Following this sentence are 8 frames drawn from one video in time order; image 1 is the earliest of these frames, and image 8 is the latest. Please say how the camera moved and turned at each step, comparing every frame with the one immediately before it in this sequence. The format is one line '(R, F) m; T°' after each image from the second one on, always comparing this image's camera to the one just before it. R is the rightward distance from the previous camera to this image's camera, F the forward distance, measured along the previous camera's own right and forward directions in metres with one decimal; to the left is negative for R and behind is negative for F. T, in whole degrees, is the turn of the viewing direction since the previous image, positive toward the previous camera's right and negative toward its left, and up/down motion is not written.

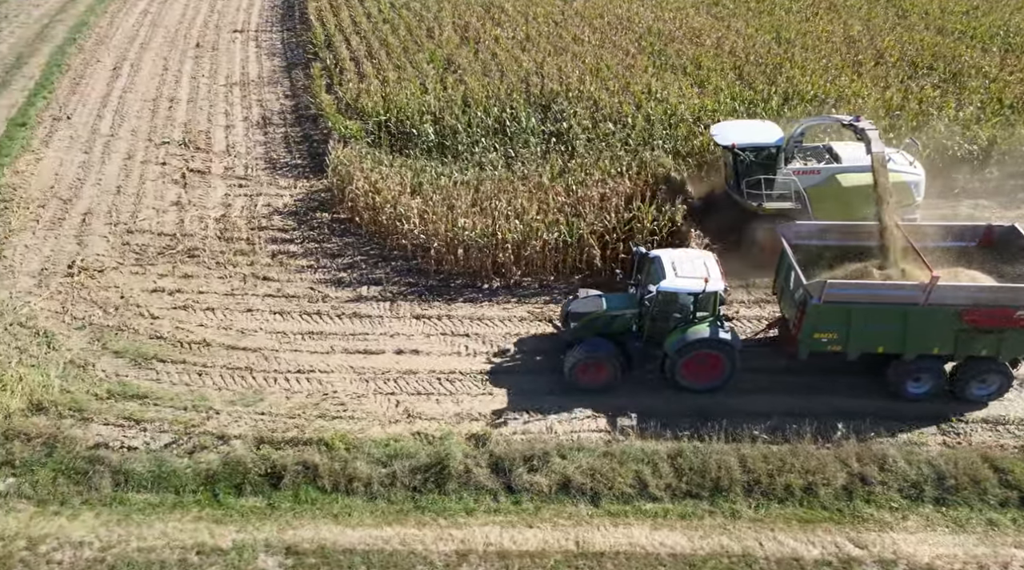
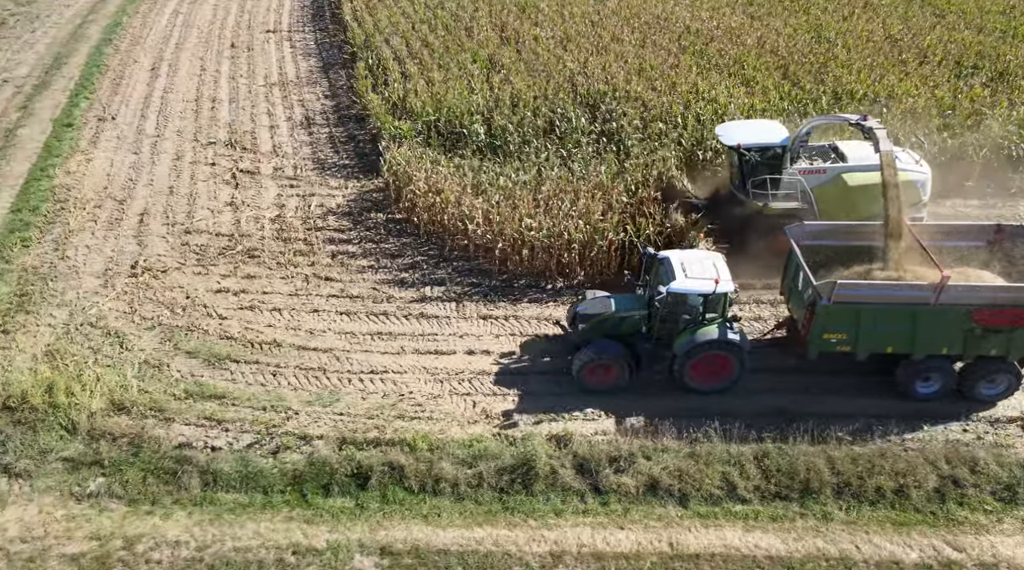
(-0.9, 0.0) m; 0°
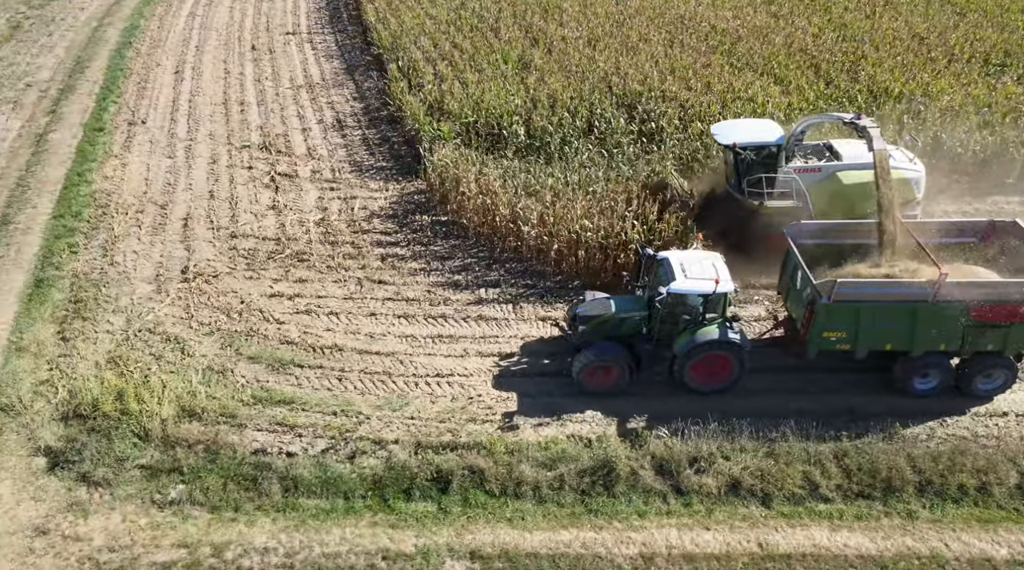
(-1.0, 0.0) m; +1°
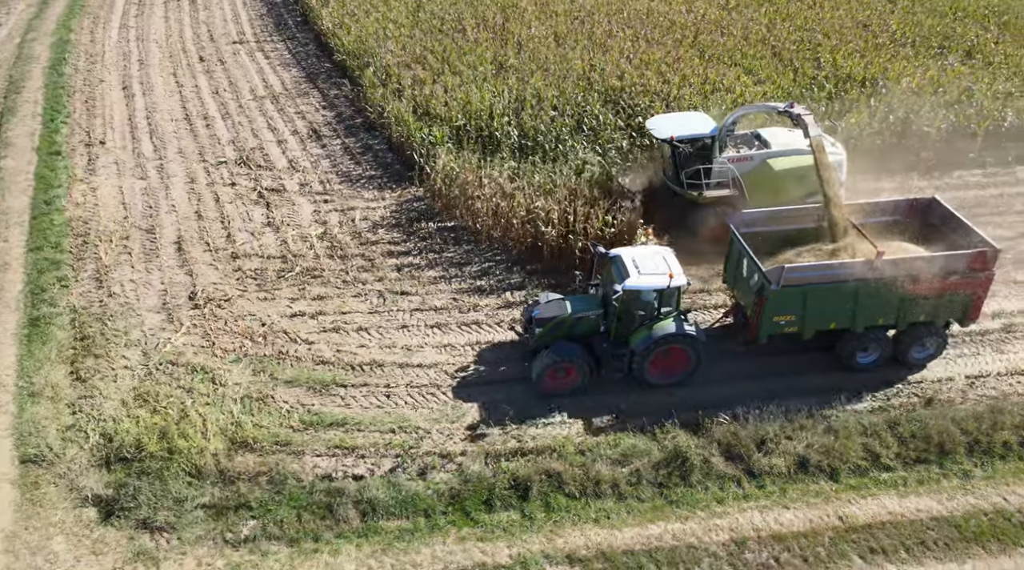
(-1.7, +0.1) m; +7°
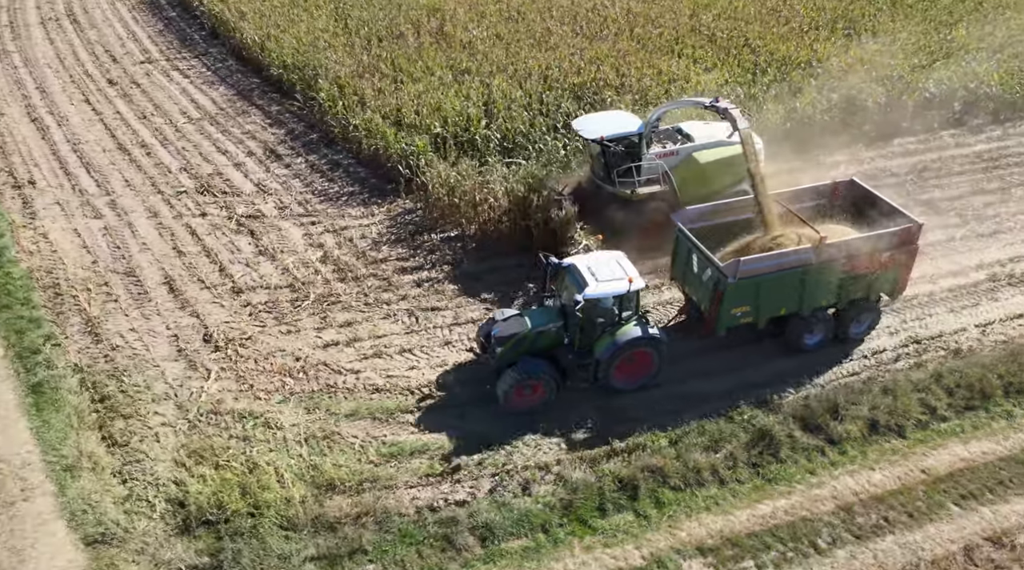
(-2.5, +0.3) m; +10°
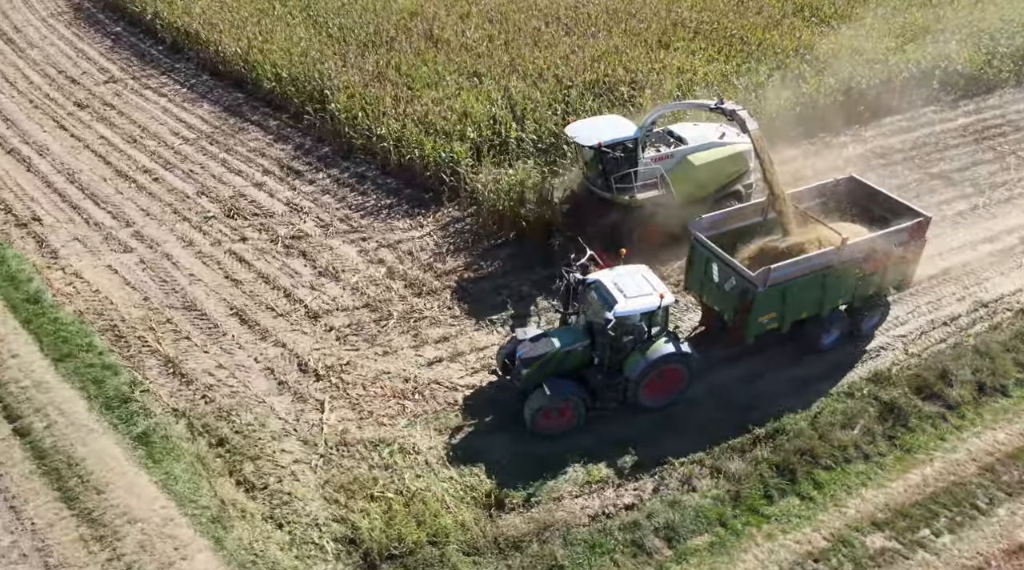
(-2.7, +0.3) m; +8°
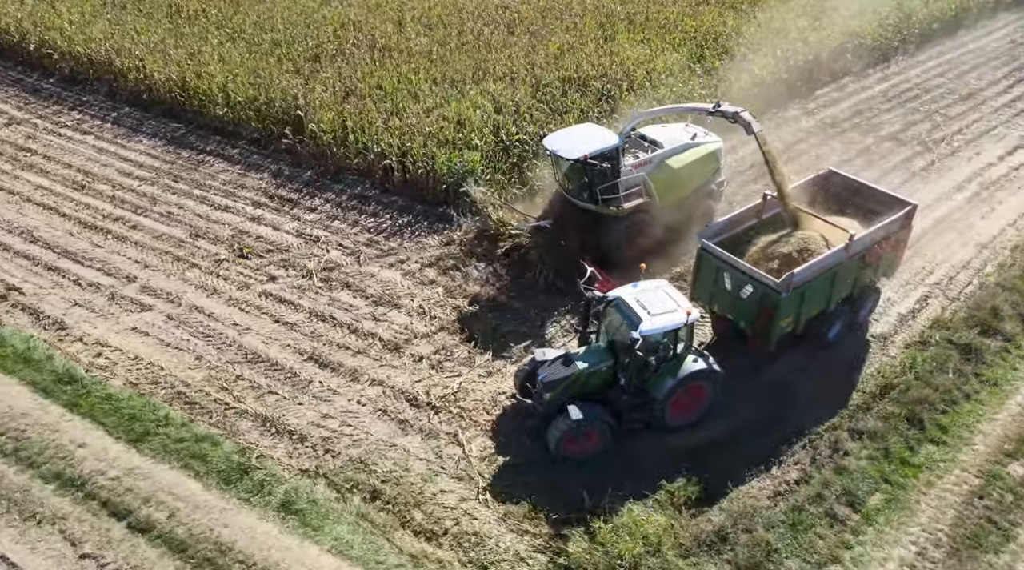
(-3.4, +0.6) m; +13°
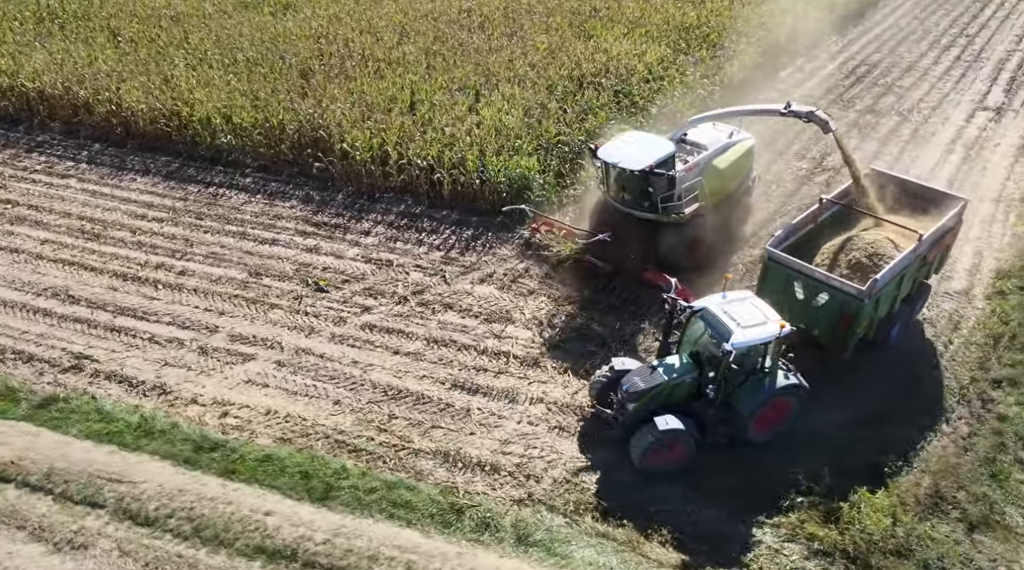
(-3.6, +0.6) m; +12°
